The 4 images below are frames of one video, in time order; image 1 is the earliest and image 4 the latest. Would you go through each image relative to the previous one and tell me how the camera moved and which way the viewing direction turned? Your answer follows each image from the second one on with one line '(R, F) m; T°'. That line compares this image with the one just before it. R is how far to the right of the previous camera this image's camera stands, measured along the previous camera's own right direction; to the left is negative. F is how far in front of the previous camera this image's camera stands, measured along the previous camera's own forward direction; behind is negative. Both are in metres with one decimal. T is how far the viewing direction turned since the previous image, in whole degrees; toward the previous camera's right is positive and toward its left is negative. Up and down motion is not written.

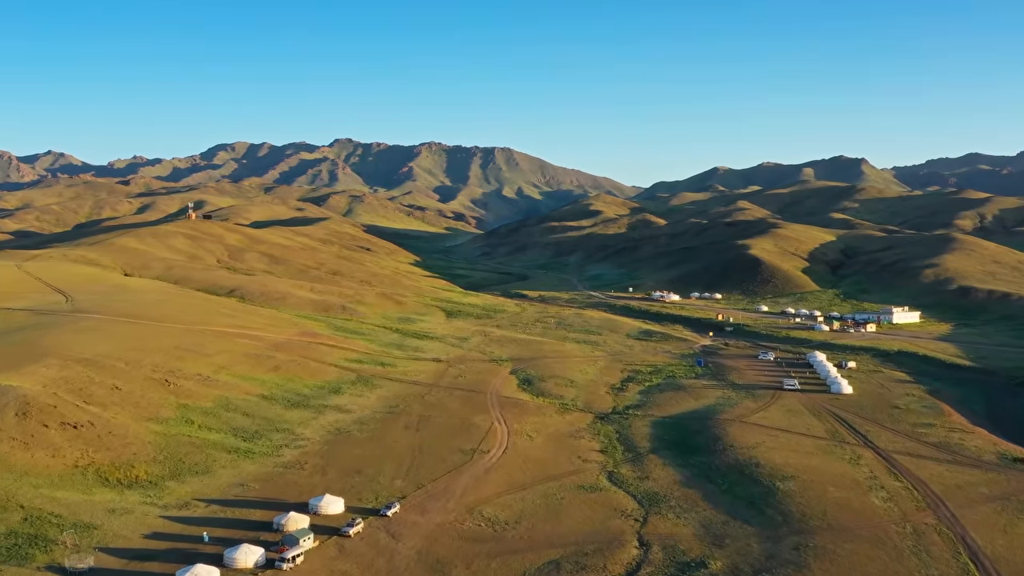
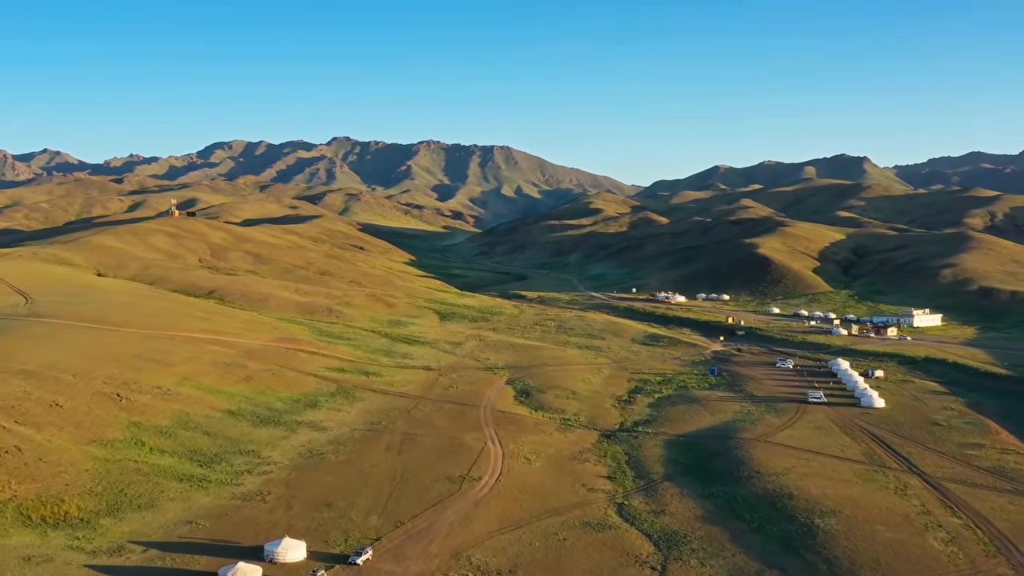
(+0.2, +5.4) m; 0°
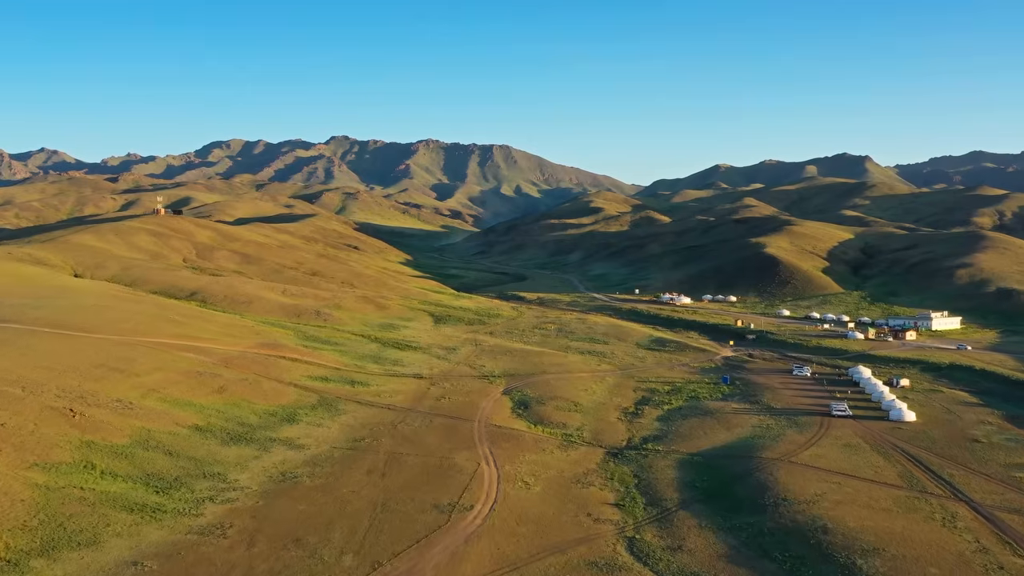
(+0.2, +4.2) m; 0°
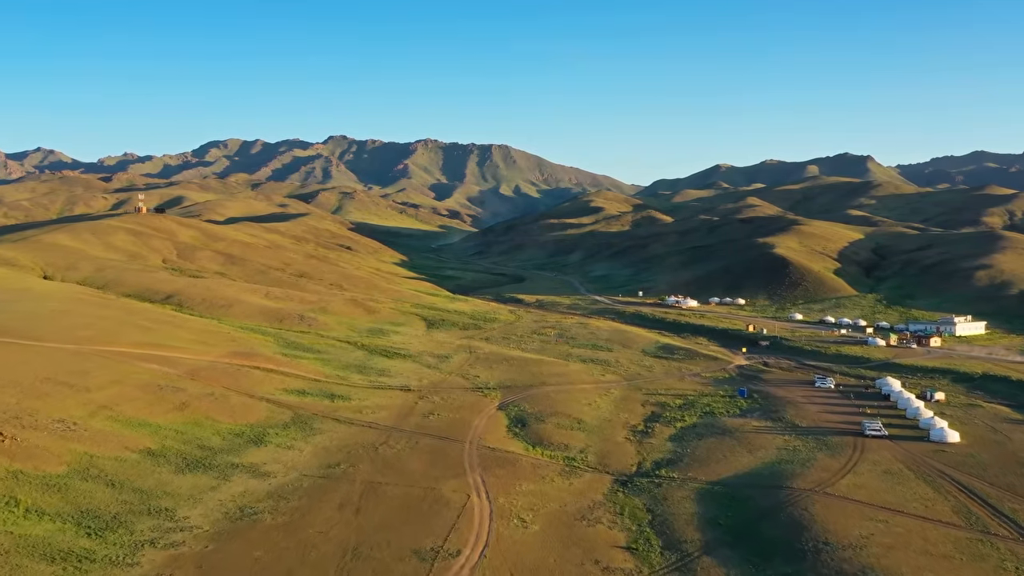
(+0.2, +4.9) m; 0°
